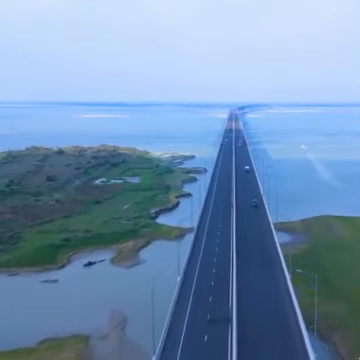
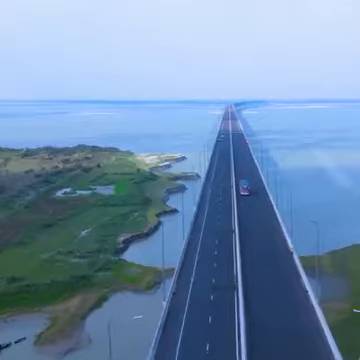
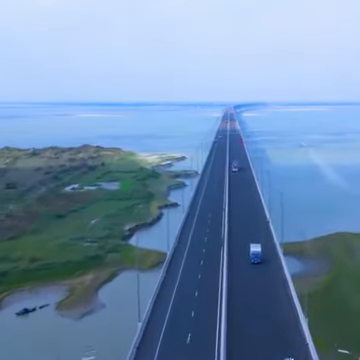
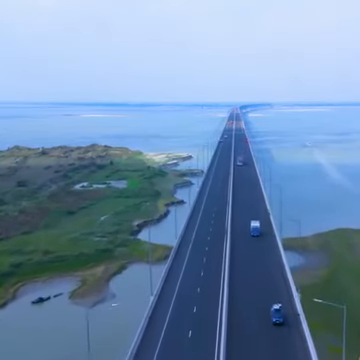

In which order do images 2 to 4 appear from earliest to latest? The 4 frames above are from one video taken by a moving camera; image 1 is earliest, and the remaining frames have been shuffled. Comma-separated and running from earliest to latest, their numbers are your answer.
4, 3, 2
